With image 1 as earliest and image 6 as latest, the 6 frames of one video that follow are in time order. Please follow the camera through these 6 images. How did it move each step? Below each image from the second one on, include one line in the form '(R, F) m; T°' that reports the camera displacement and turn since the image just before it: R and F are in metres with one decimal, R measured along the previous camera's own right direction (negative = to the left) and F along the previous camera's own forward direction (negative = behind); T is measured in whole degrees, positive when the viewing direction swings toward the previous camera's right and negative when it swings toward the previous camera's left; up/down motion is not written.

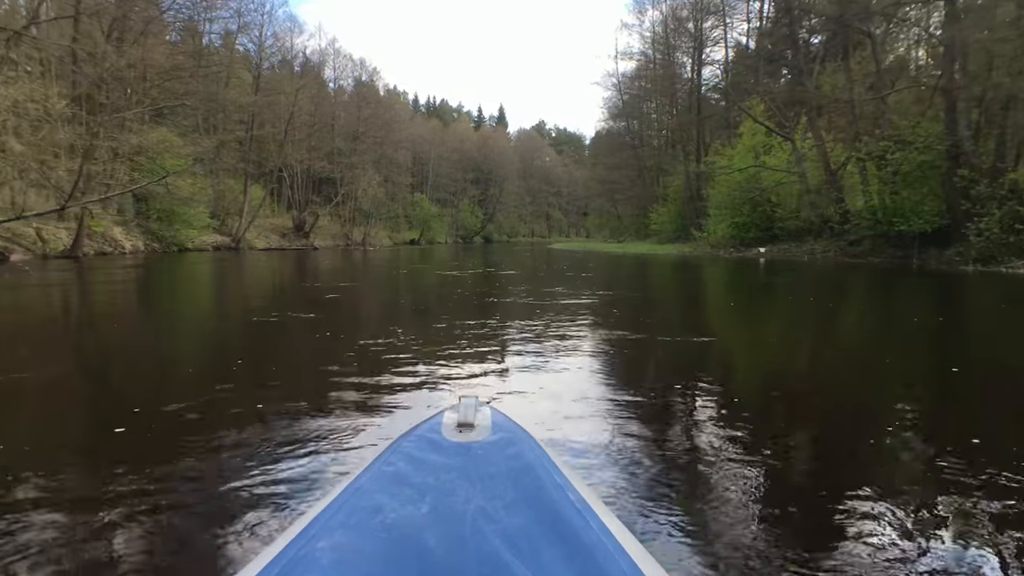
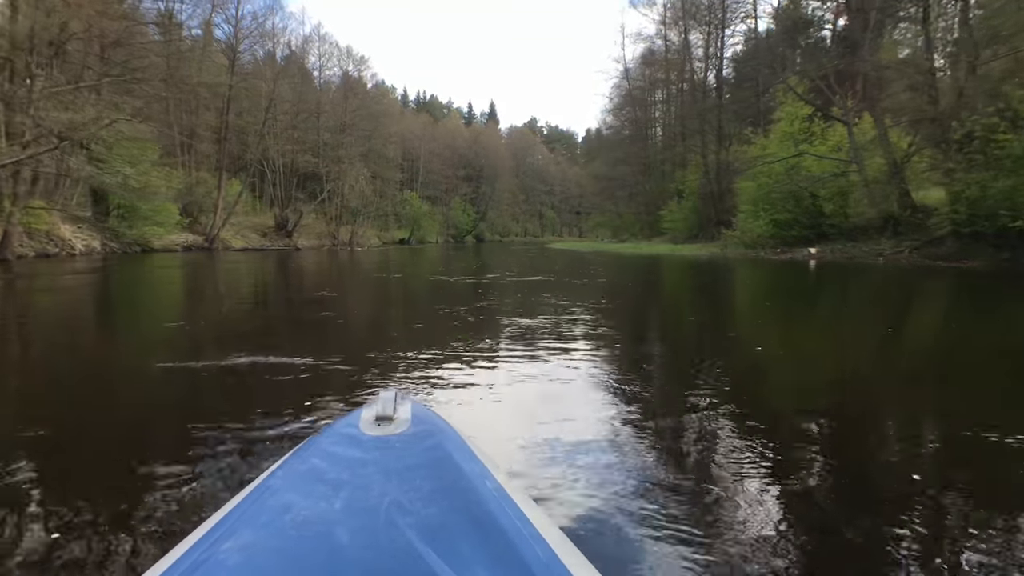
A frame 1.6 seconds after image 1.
(-0.2, +0.9) m; +1°
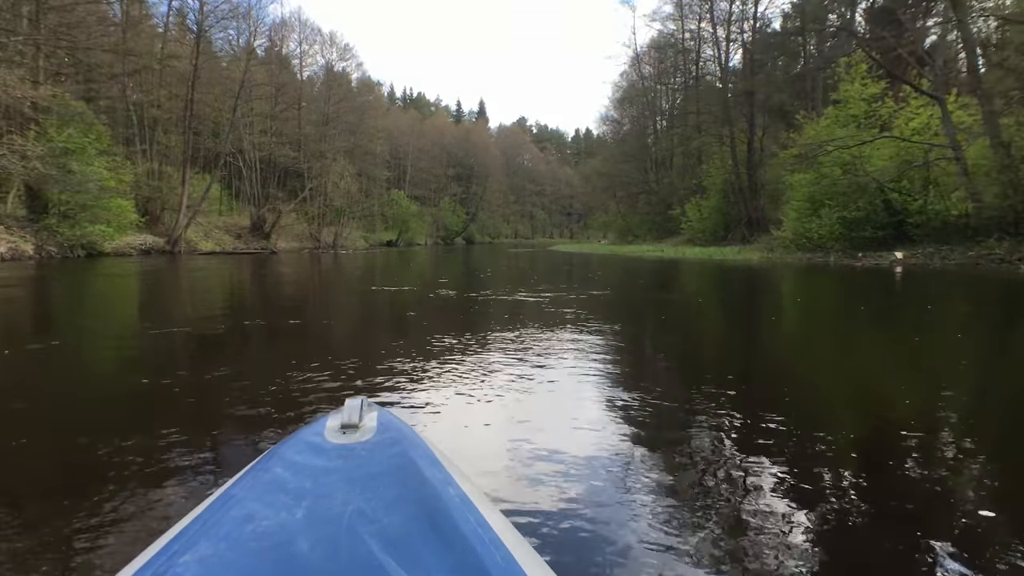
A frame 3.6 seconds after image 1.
(-0.3, +1.1) m; +1°
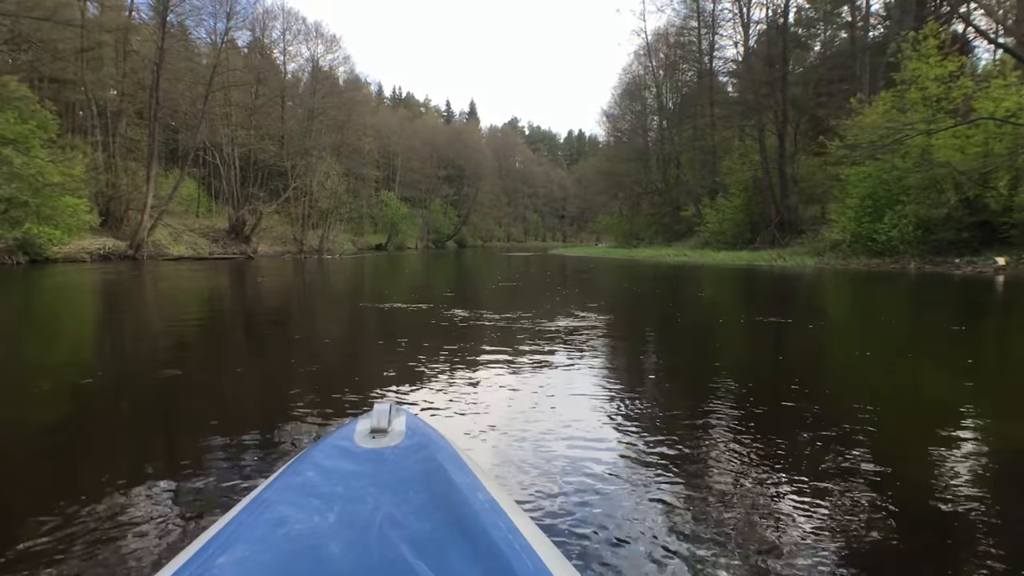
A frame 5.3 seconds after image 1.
(-0.2, +0.8) m; +1°
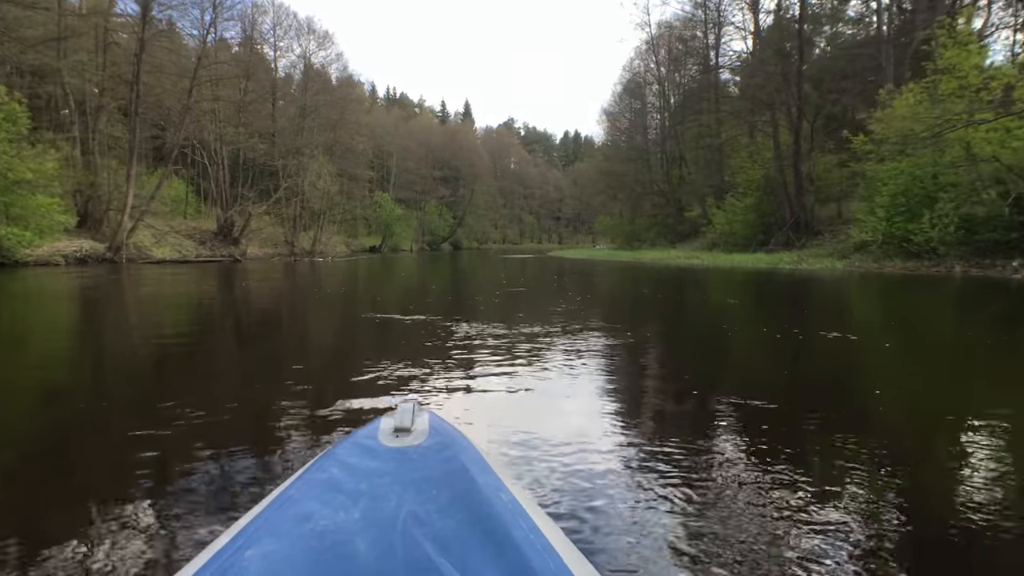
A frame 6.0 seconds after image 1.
(-0.1, +0.4) m; +1°
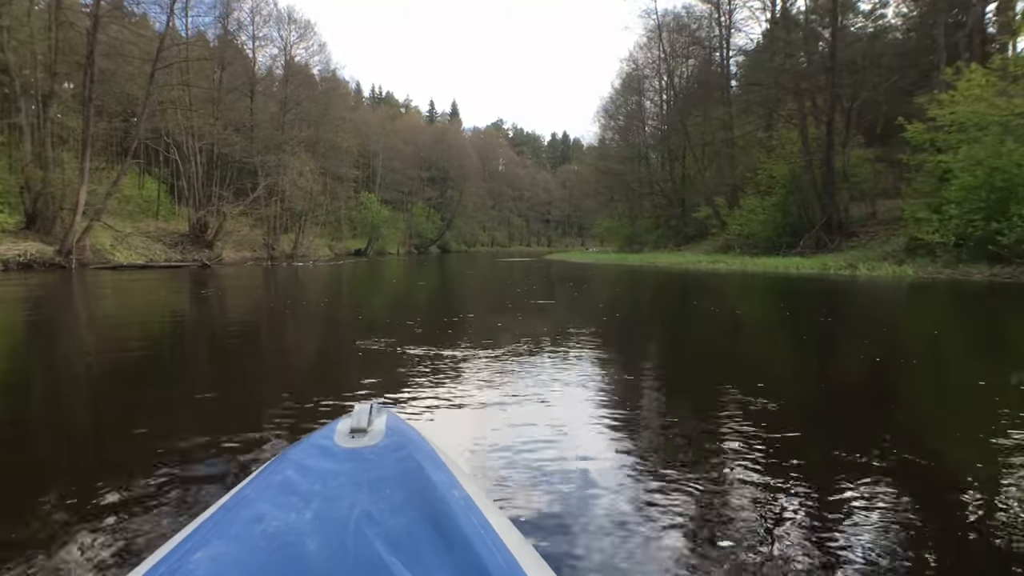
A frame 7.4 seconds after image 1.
(-0.2, +0.7) m; +1°
